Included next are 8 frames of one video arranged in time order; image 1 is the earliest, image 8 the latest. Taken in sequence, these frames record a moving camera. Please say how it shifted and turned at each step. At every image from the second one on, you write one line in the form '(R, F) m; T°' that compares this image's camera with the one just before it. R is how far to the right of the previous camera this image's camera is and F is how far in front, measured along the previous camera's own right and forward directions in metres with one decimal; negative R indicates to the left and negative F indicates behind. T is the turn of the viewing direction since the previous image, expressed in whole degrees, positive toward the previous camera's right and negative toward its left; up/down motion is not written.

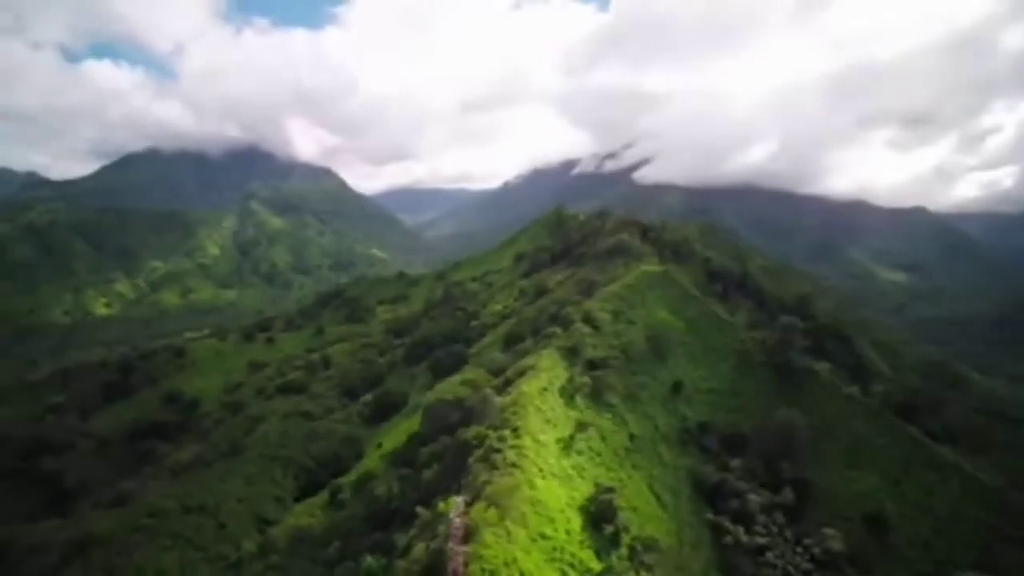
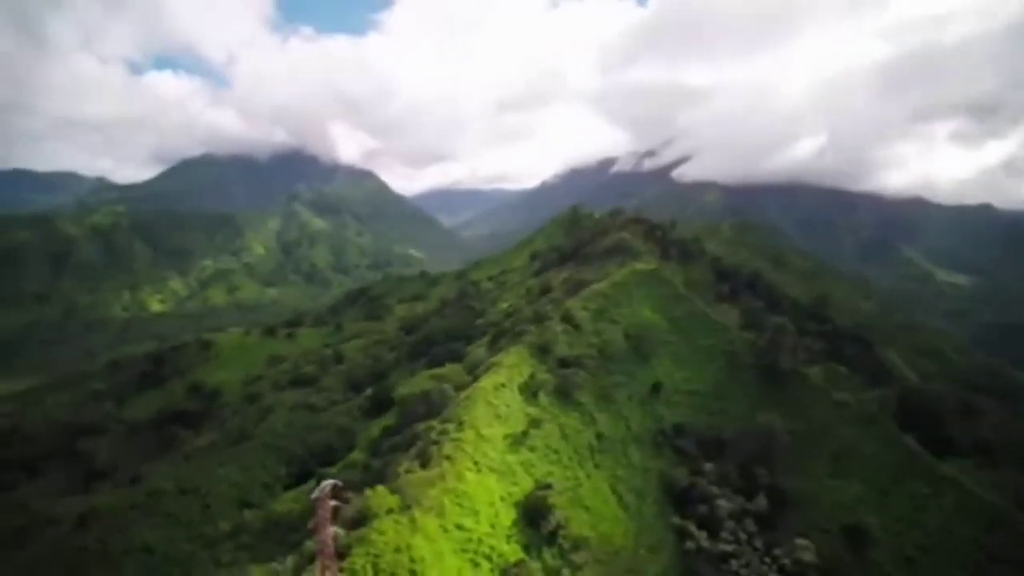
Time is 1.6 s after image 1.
(+26.7, -0.9) m; -9°
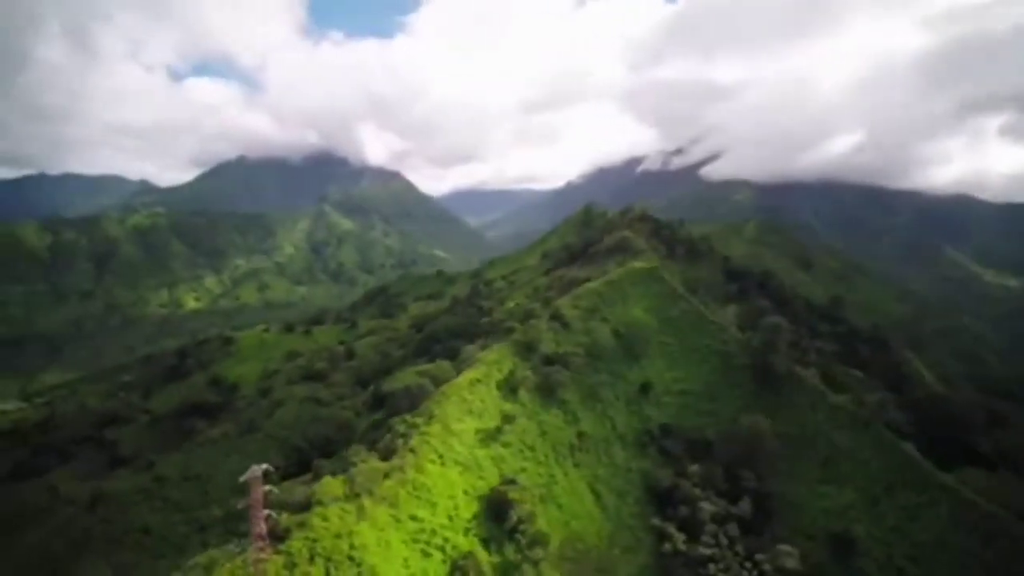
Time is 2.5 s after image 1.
(+16.9, +0.1) m; -6°
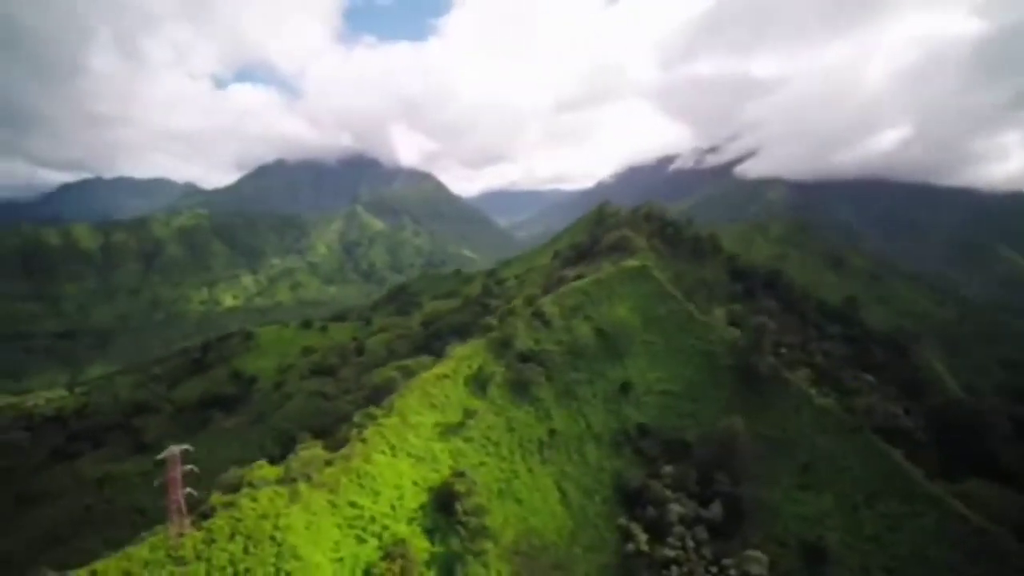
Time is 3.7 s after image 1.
(+21.6, +1.3) m; -7°
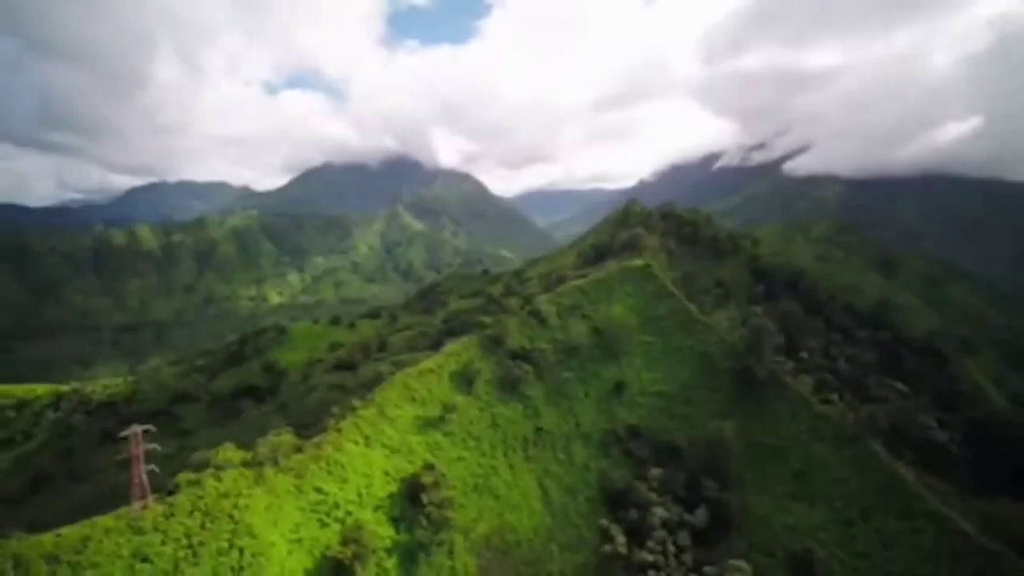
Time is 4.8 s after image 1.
(+18.6, +1.9) m; -7°
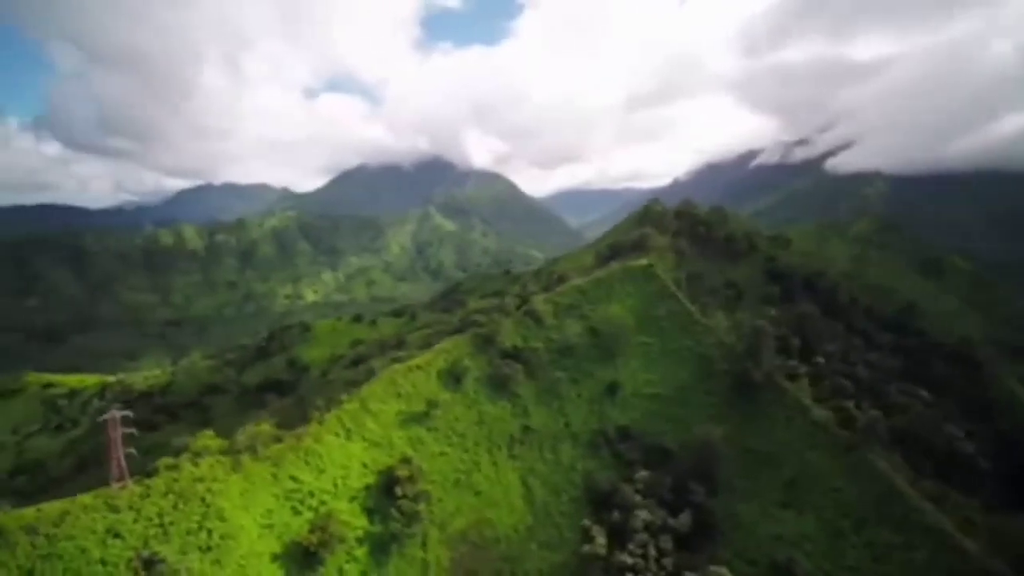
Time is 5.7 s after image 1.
(+13.7, +1.1) m; -5°
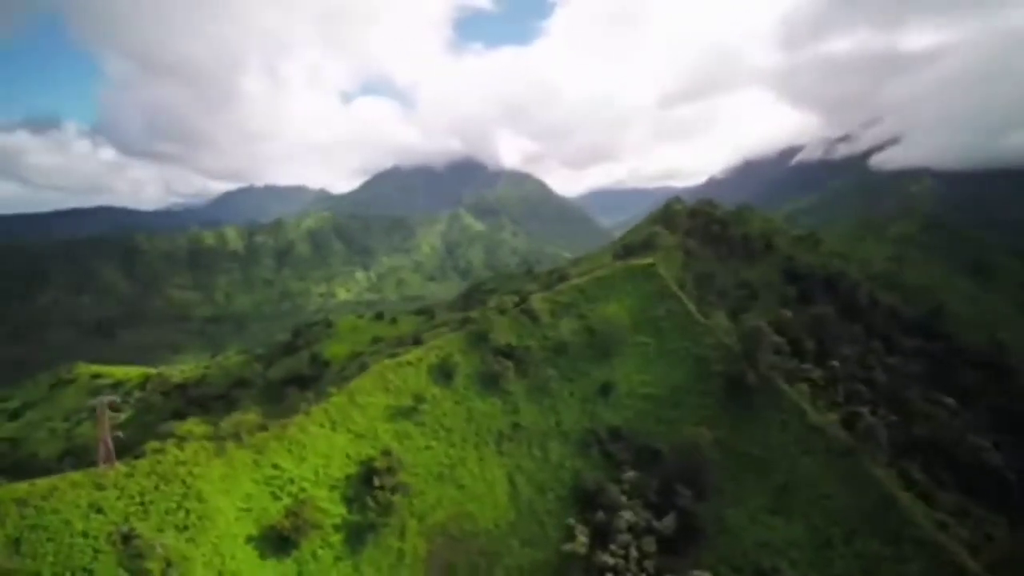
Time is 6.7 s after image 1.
(+12.5, +1.2) m; -5°
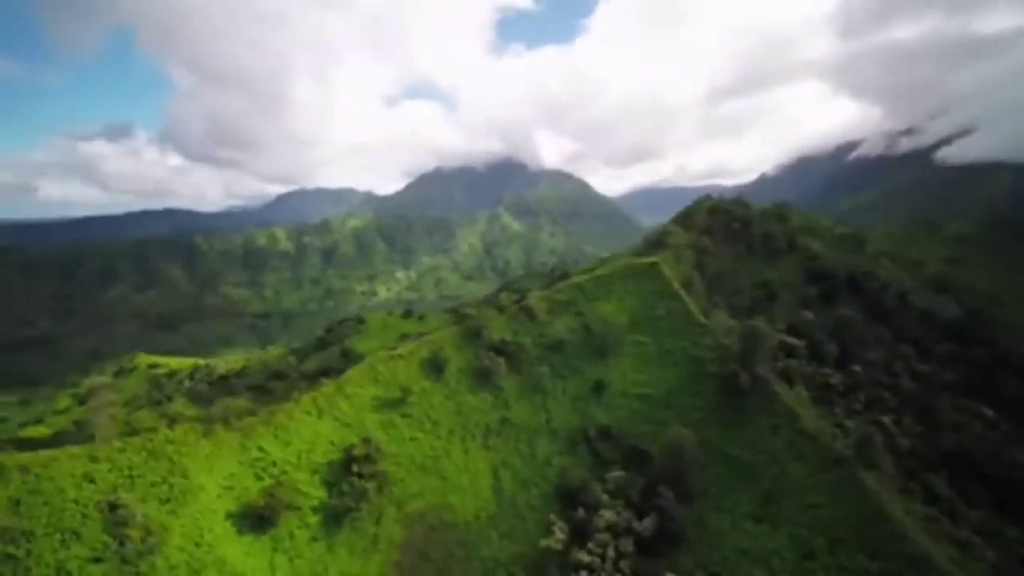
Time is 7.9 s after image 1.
(+14.9, +1.5) m; -6°
